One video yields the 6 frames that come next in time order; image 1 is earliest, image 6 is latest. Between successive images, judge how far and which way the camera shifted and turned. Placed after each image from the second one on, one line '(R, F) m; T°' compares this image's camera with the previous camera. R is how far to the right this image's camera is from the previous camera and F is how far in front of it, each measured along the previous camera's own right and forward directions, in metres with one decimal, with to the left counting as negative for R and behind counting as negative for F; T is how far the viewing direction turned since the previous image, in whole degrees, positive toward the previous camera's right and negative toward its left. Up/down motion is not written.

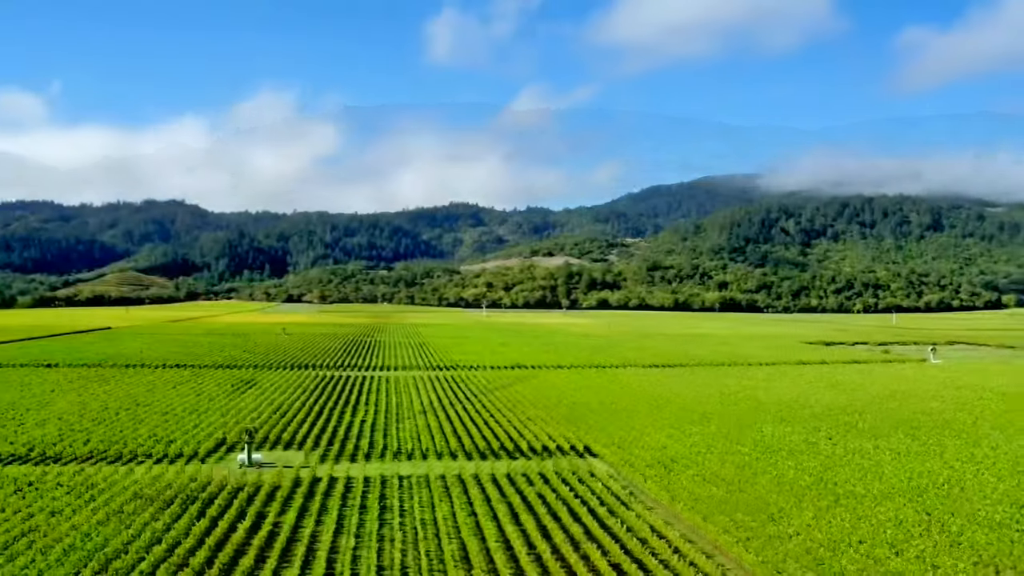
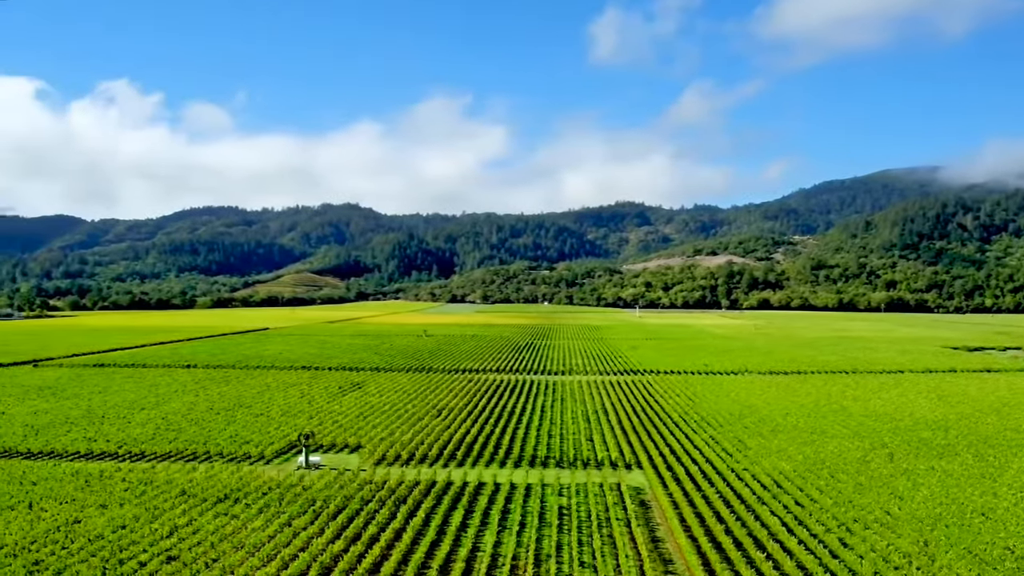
(+5.7, +0.2) m; -12°
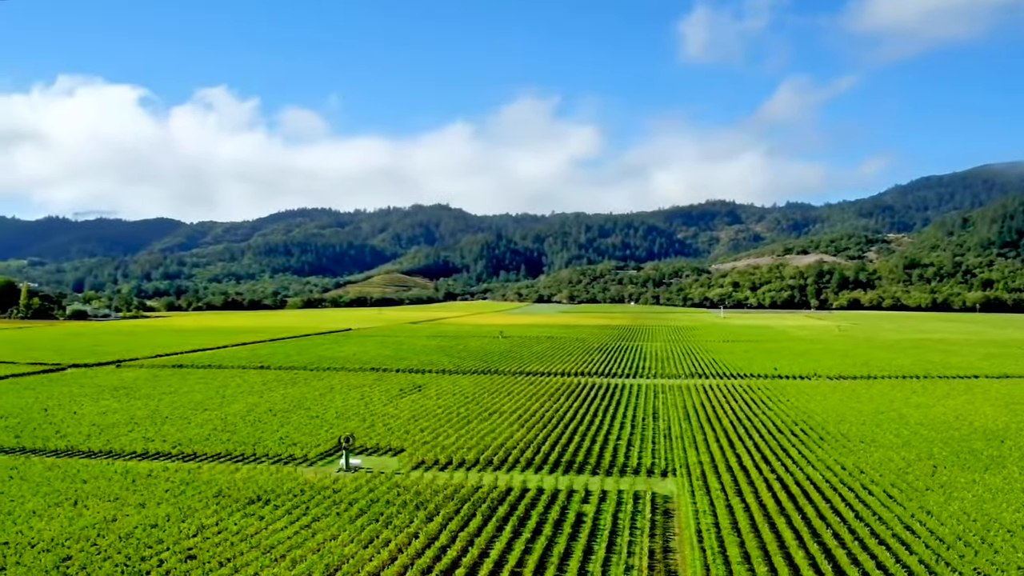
(+2.6, +0.1) m; -6°
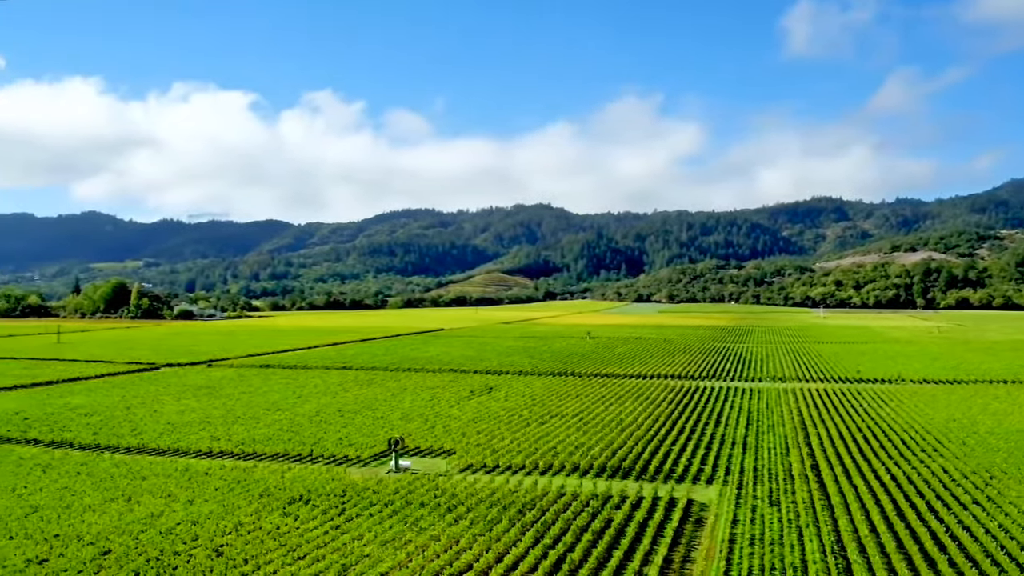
(+2.8, +0.2) m; -7°
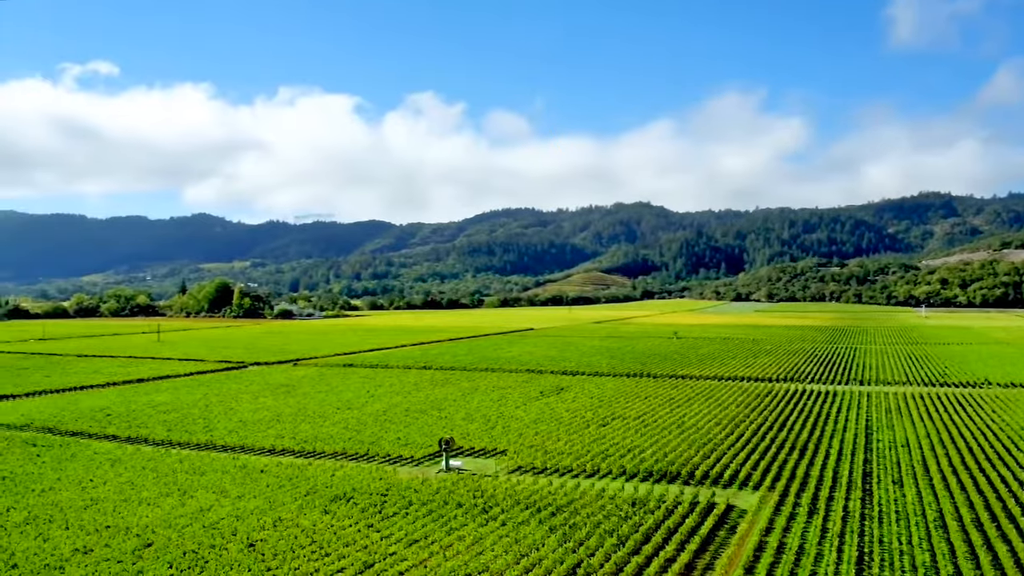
(+2.6, +0.1) m; -6°
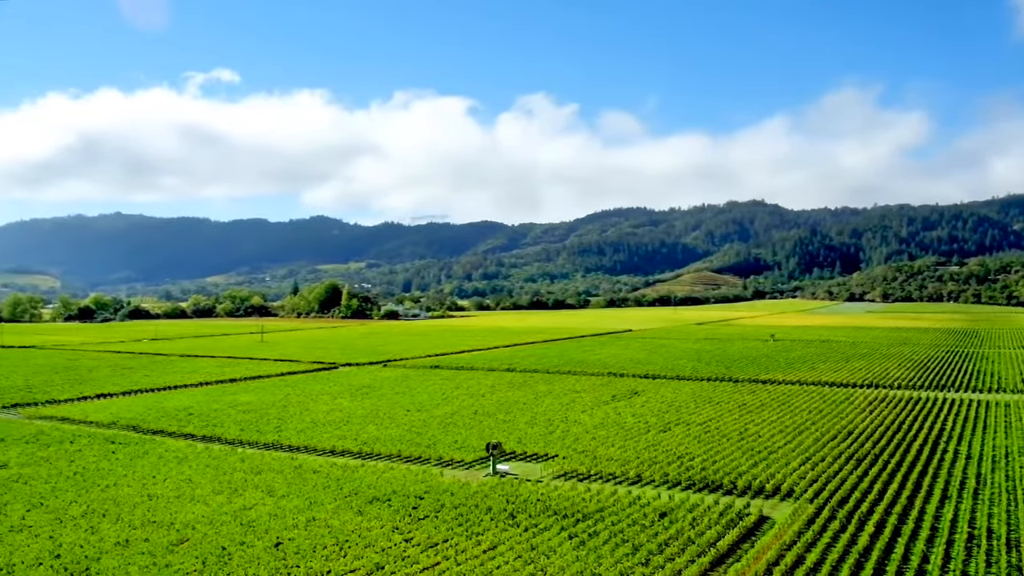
(+3.4, +0.3) m; -8°
